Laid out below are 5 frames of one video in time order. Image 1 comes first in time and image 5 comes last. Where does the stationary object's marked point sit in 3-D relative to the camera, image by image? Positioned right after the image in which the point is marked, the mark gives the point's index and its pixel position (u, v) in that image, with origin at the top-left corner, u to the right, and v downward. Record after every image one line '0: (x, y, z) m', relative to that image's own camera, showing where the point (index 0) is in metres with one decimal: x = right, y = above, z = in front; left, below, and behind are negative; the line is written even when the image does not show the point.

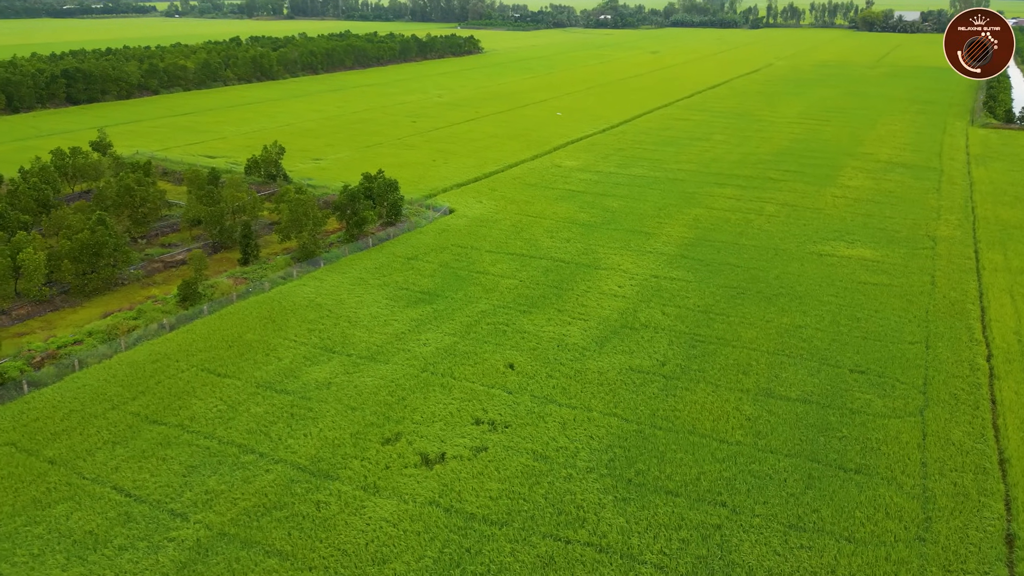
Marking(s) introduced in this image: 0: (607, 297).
0: (+2.5, -0.2, +17.3) m
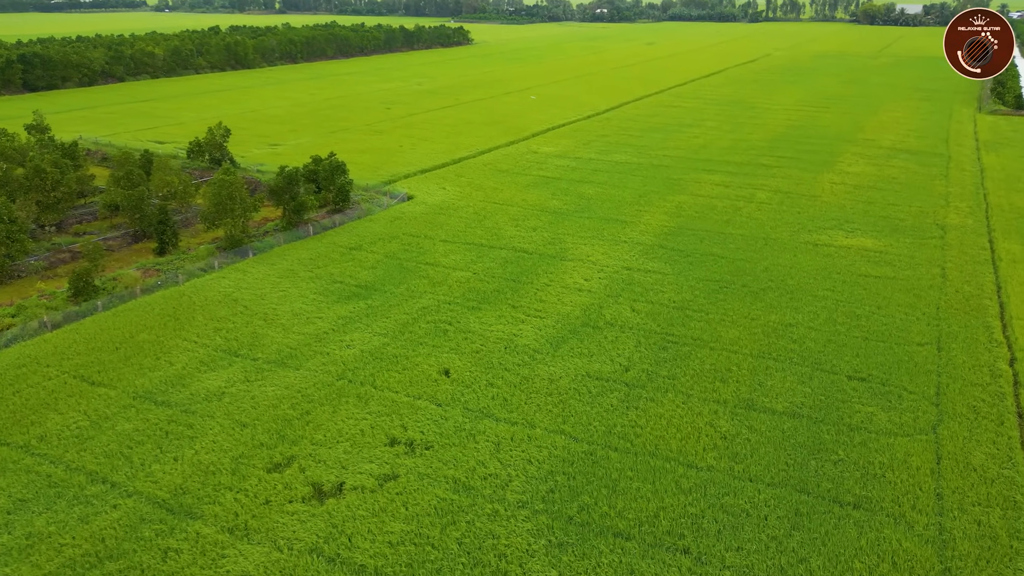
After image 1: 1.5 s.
0: (+1.3, 0.0, +15.1) m
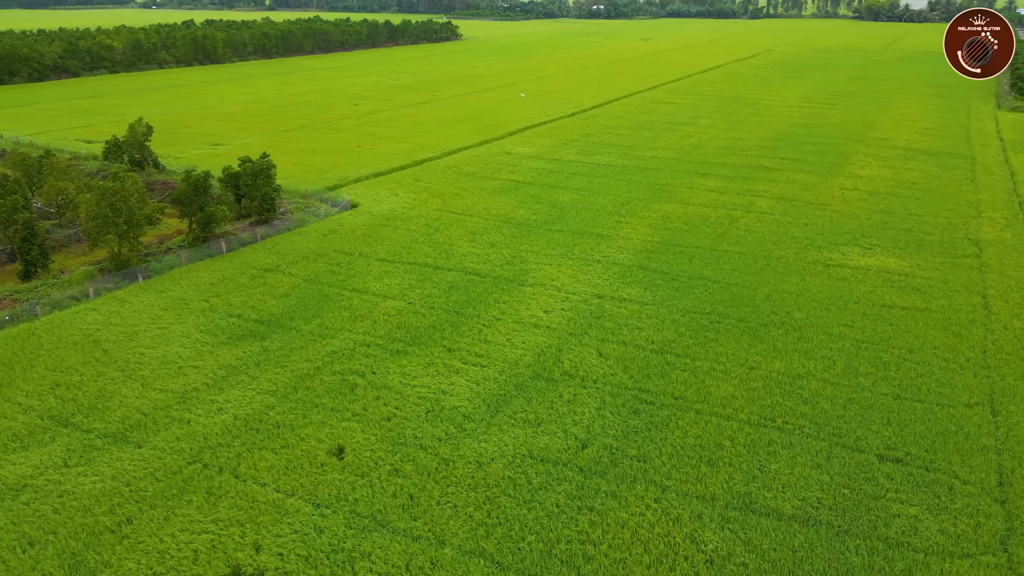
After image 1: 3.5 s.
0: (+0.2, -0.7, +12.1) m
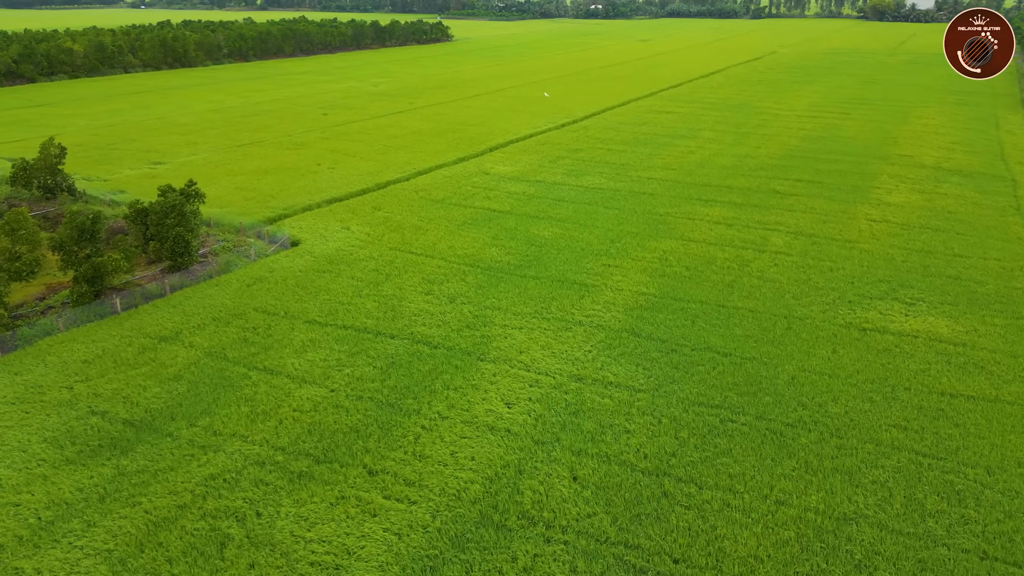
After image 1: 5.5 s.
0: (-0.5, -1.9, +9.2) m
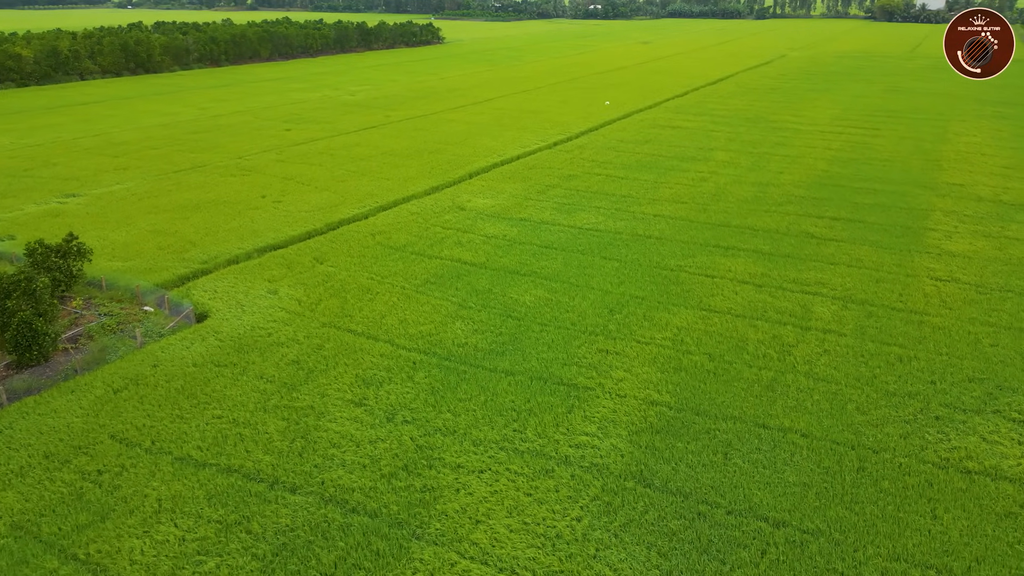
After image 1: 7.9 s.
0: (-1.0, -3.5, +5.7) m
